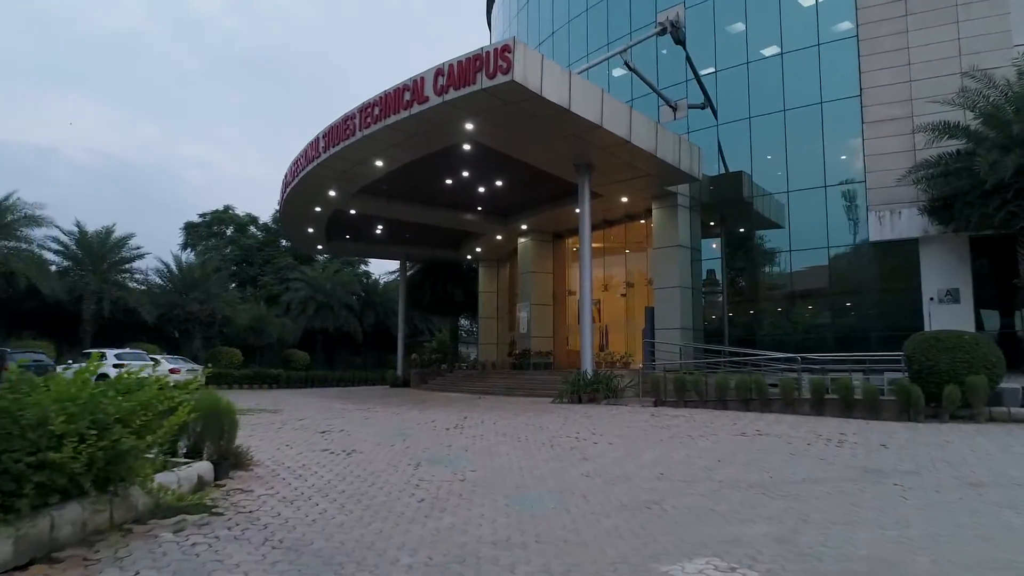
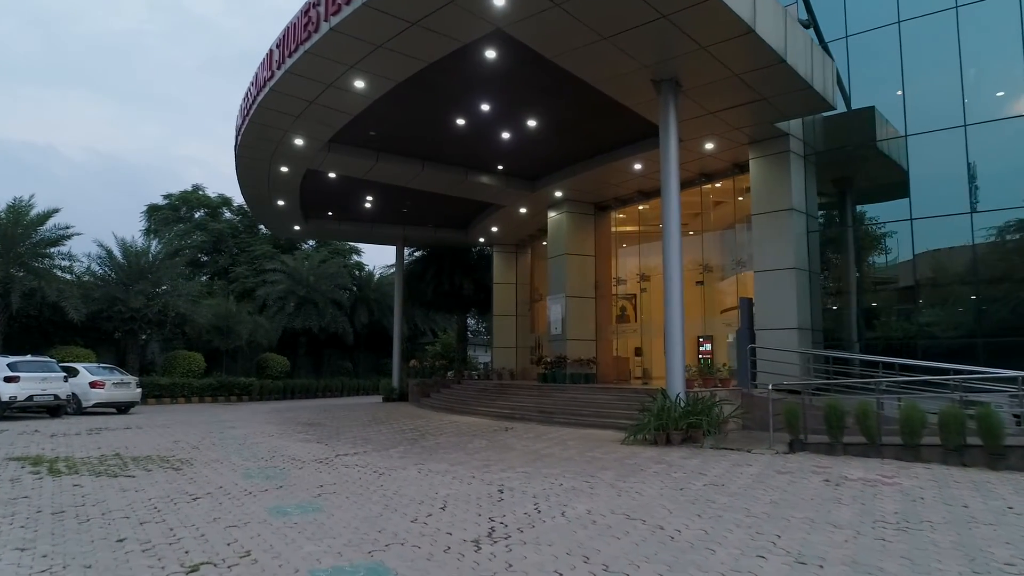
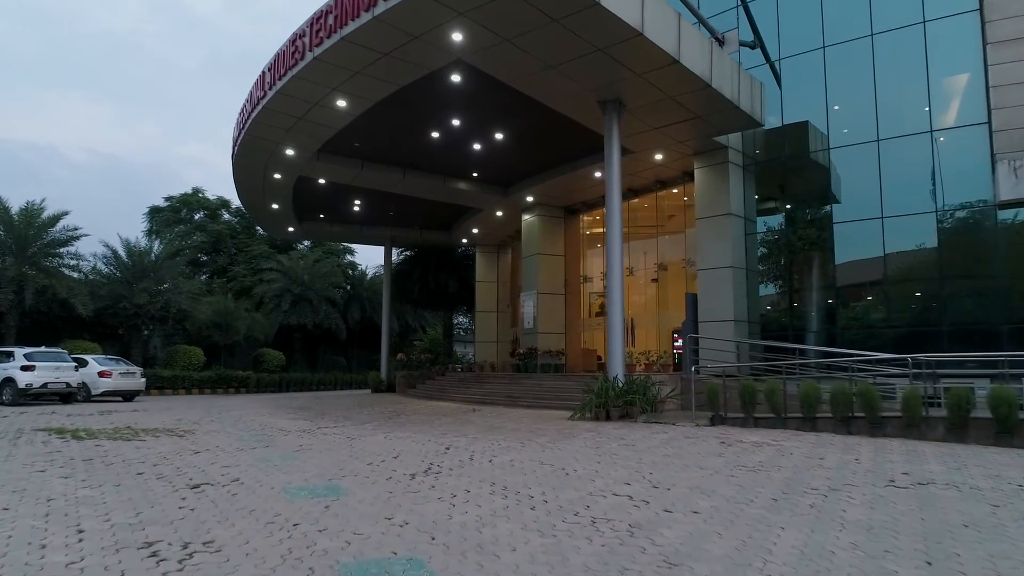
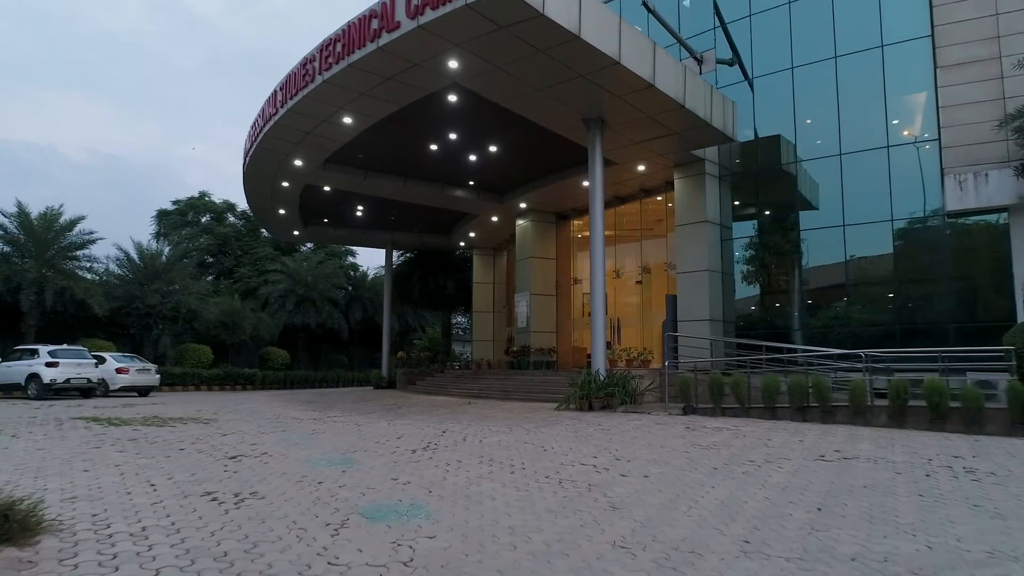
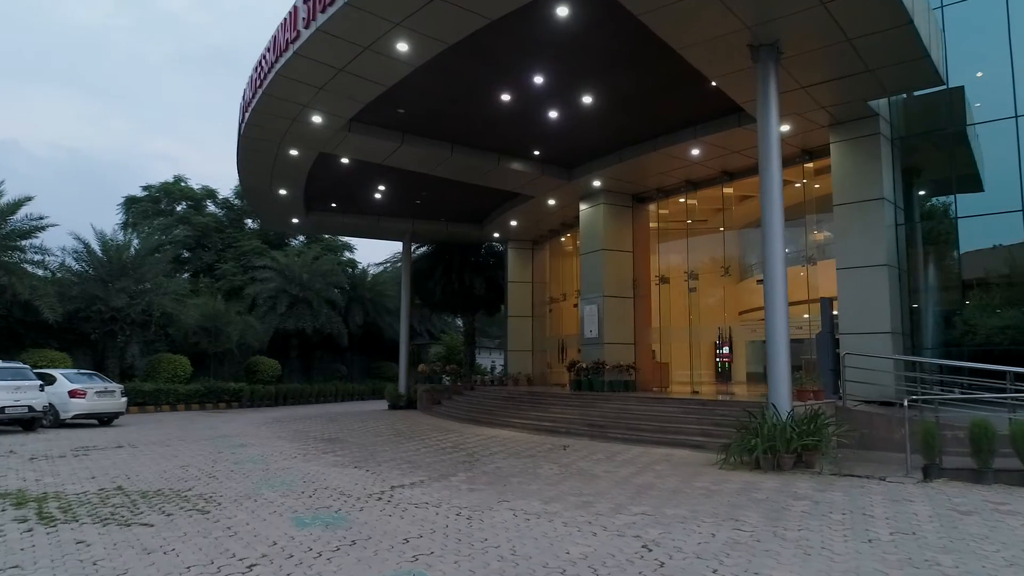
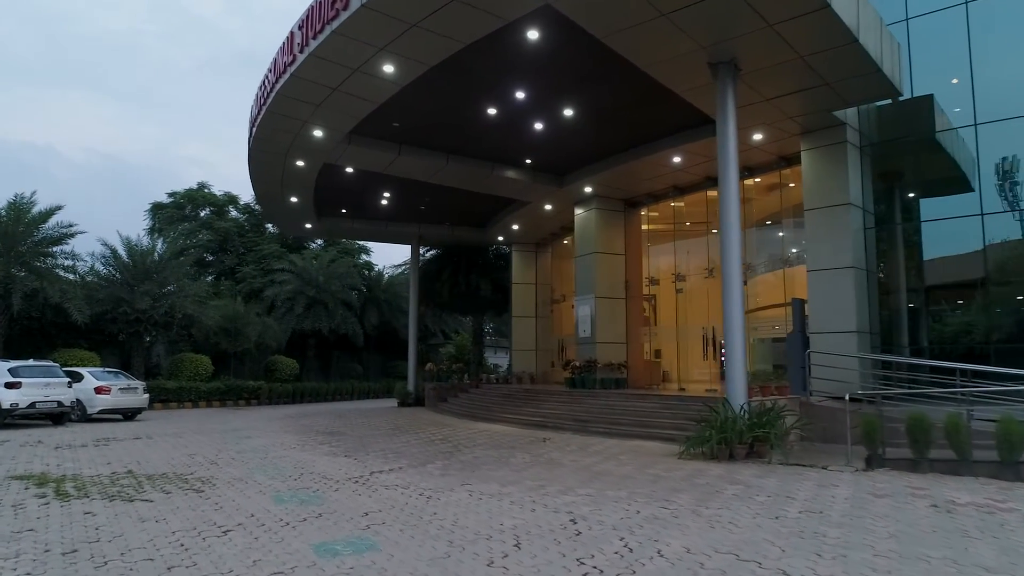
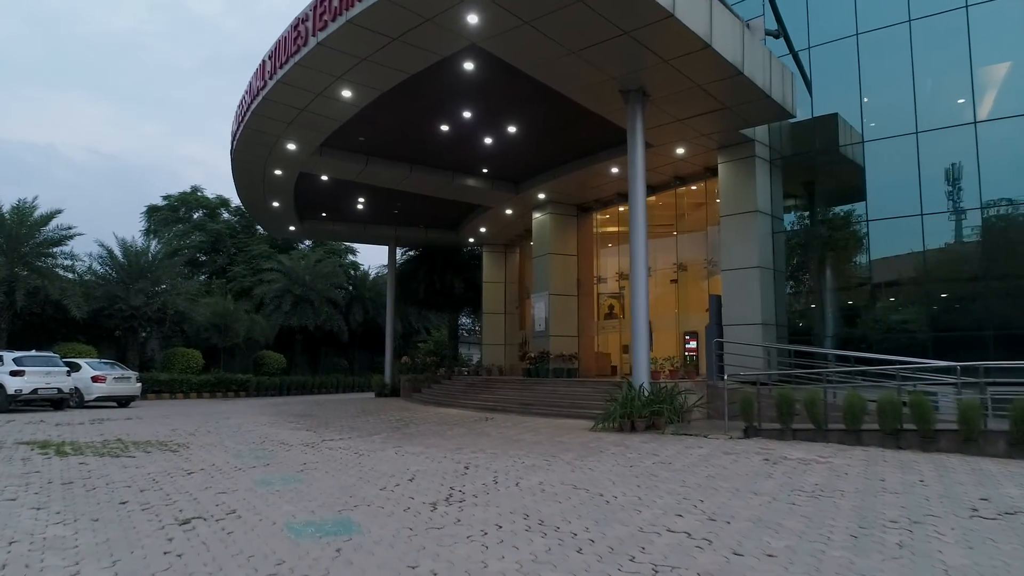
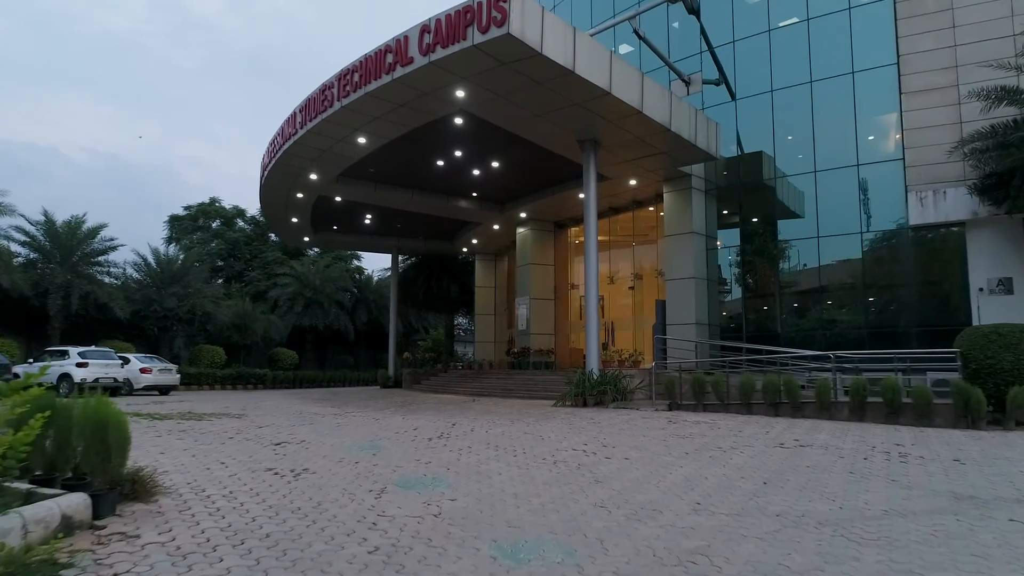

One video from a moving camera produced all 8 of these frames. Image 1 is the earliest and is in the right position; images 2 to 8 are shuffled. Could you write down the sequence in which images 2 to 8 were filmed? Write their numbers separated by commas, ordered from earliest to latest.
8, 4, 3, 7, 2, 6, 5
